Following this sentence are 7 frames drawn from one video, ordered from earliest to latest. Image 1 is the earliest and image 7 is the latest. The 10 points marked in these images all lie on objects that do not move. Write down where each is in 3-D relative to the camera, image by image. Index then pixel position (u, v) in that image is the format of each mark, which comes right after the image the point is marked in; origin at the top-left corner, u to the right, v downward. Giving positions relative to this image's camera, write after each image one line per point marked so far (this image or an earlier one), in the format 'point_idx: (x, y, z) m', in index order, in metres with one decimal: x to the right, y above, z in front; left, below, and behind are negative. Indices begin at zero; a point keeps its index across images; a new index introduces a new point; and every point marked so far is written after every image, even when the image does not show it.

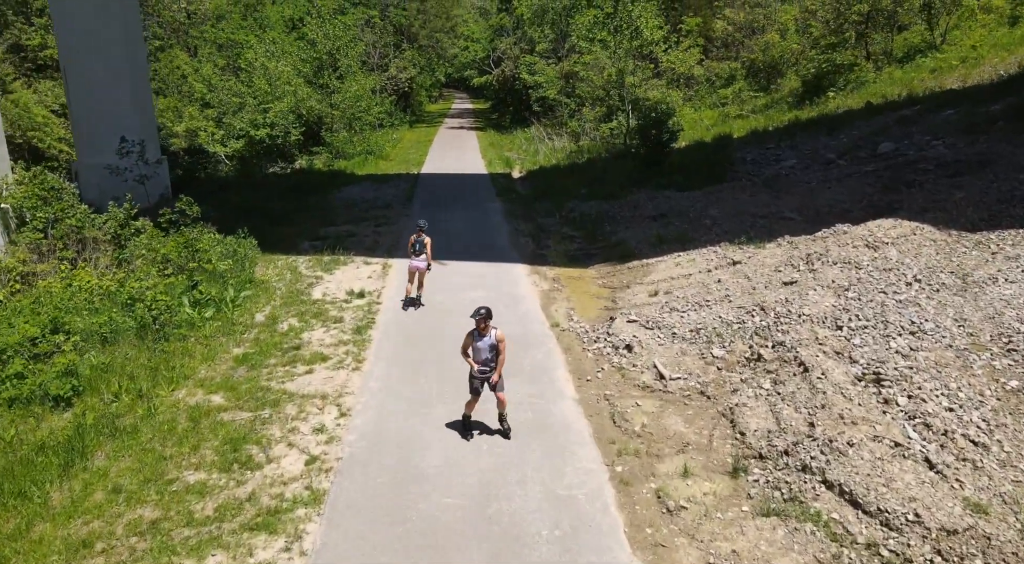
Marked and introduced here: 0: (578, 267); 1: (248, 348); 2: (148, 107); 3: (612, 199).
0: (+1.1, +0.2, +11.8) m
1: (-3.1, -0.8, +8.0) m
2: (-8.9, +4.3, +17.0) m
3: (+2.4, +2.0, +16.6) m
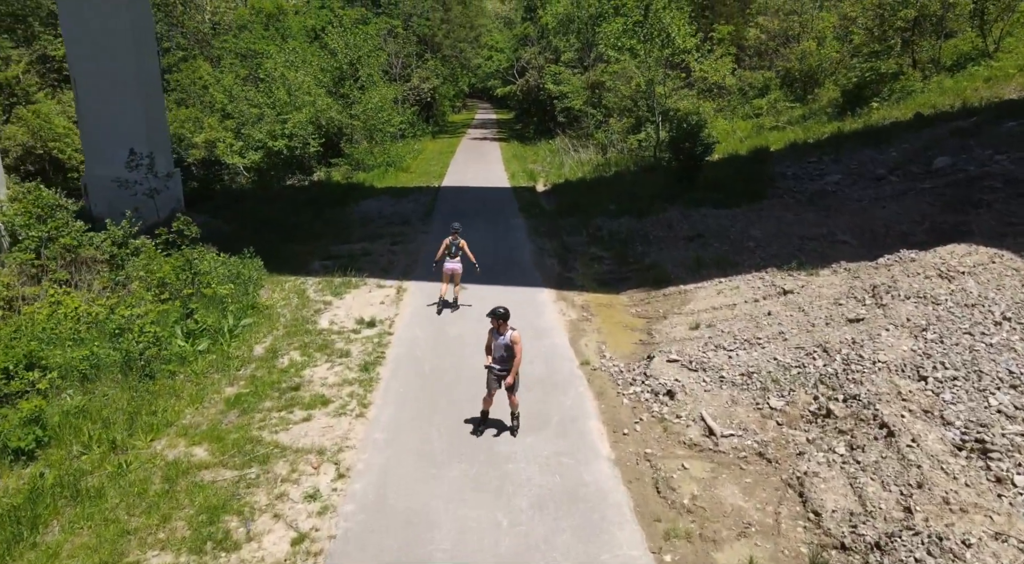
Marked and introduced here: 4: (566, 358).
0: (+1.5, -0.2, +10.9) m
1: (-2.8, -1.1, +7.2) m
2: (-8.3, +3.9, +16.4) m
3: (+2.9, +1.5, +15.7) m
4: (+0.6, -0.9, +8.1) m
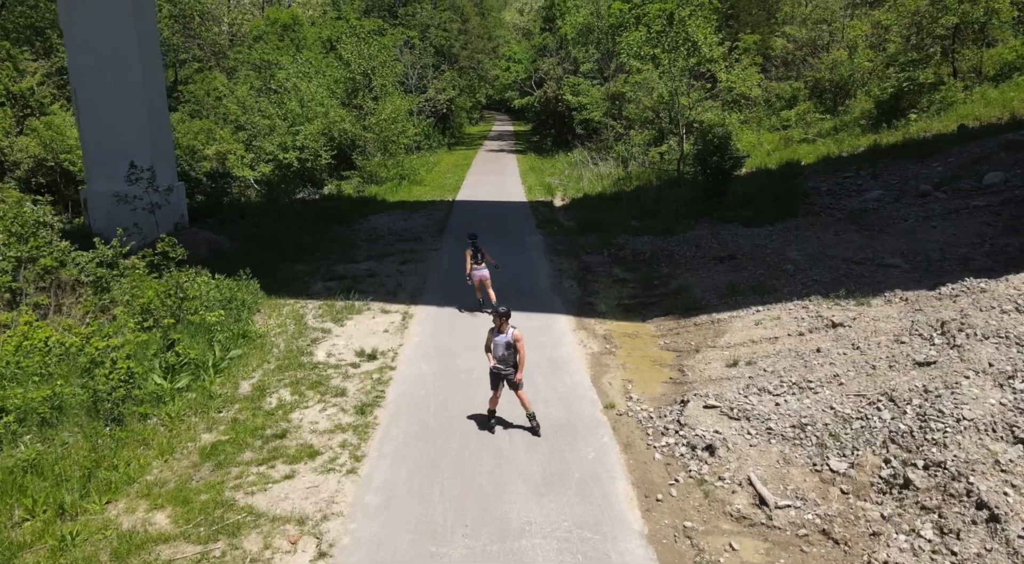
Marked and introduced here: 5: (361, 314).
0: (+1.8, -0.6, +9.9) m
1: (-2.7, -1.4, +6.3) m
2: (-7.9, +3.5, +15.8) m
3: (+3.3, +1.0, +14.7) m
4: (+0.8, -1.2, +7.2) m
5: (-2.2, -0.5, +10.1) m
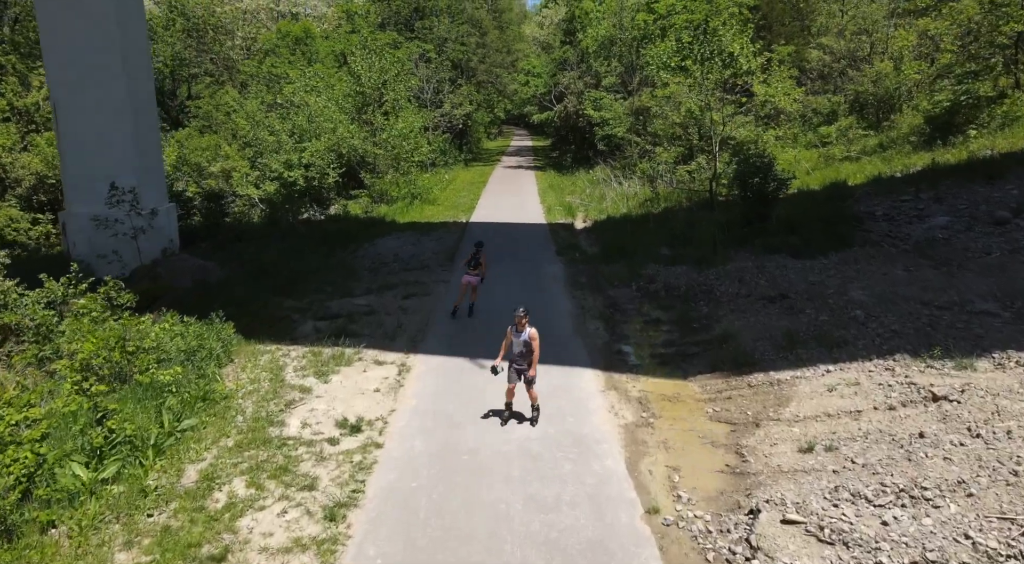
0: (+1.9, -1.2, +8.3) m
1: (-2.6, -1.9, +4.8) m
2: (-7.6, +2.8, +14.5) m
3: (+3.6, +0.3, +13.1) m
4: (+0.9, -1.7, +5.6) m
5: (-2.0, -1.0, +8.6) m
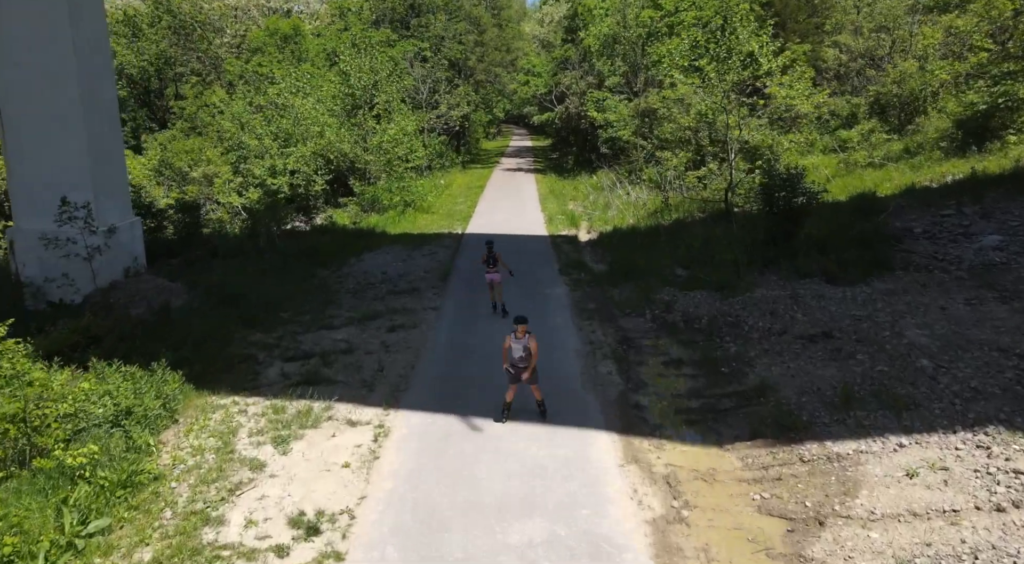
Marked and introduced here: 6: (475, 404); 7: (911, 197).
0: (+1.9, -1.6, +6.9) m
1: (-2.6, -2.4, +3.4) m
2: (-7.6, +2.4, +13.0) m
3: (+3.6, -0.2, +11.6) m
4: (+0.9, -2.2, +4.2) m
5: (-2.0, -1.5, +7.2) m
6: (-0.4, -1.4, +7.9) m
7: (+8.5, +1.8, +14.7) m
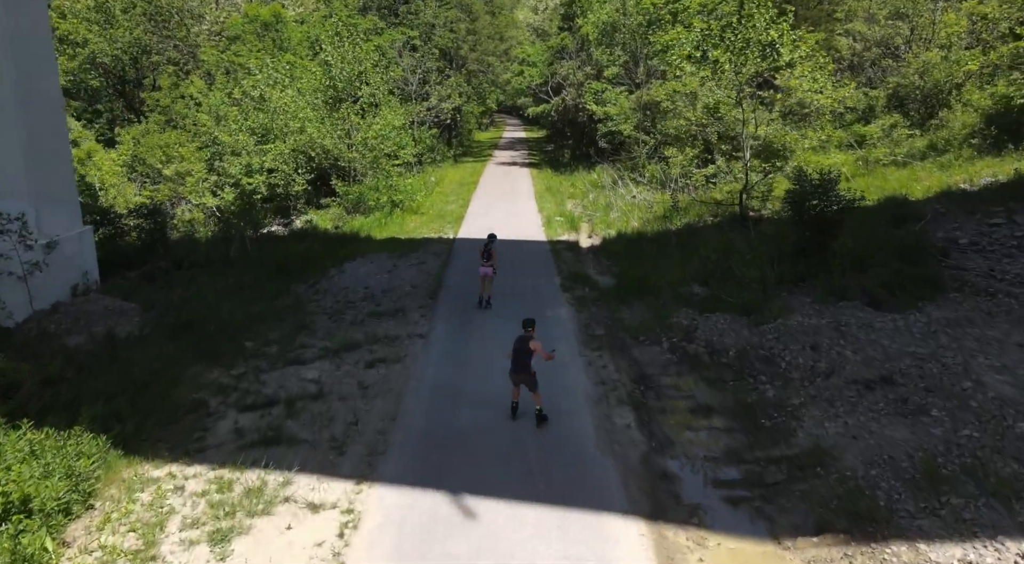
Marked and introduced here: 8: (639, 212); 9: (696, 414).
0: (+2.0, -2.0, +5.4) m
1: (-2.5, -2.8, +1.9) m
2: (-7.6, +2.1, +11.5) m
3: (+3.6, -0.5, +10.2) m
4: (+0.9, -2.6, +2.7) m
5: (-2.0, -1.9, +5.7) m
6: (-0.4, -1.8, +6.5) m
7: (+8.4, +1.5, +13.3) m
8: (+3.5, +1.9, +19.1) m
9: (+2.1, -1.5, +7.7) m
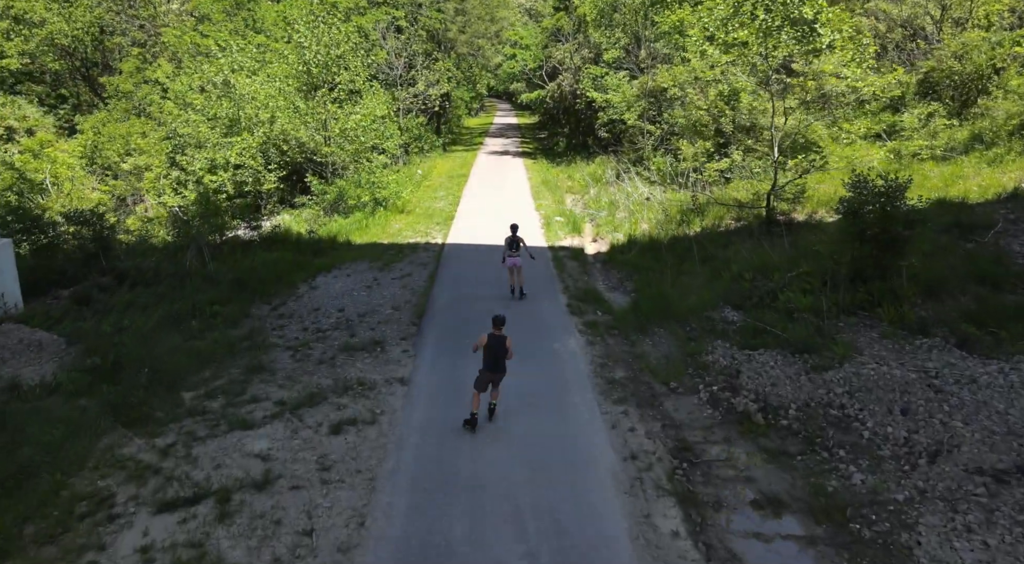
0: (+2.1, -2.5, +3.5) m
1: (-2.4, -3.4, 0.0) m
2: (-7.6, +1.6, +9.3) m
3: (+3.6, -0.9, +8.3) m
4: (+1.1, -3.2, +0.9) m
5: (-1.9, -2.4, +3.8) m
6: (-0.3, -2.3, +4.5) m
7: (+8.4, +1.2, +11.4) m
8: (+3.4, +1.7, +17.2) m
9: (+2.1, -1.9, +5.8) m
